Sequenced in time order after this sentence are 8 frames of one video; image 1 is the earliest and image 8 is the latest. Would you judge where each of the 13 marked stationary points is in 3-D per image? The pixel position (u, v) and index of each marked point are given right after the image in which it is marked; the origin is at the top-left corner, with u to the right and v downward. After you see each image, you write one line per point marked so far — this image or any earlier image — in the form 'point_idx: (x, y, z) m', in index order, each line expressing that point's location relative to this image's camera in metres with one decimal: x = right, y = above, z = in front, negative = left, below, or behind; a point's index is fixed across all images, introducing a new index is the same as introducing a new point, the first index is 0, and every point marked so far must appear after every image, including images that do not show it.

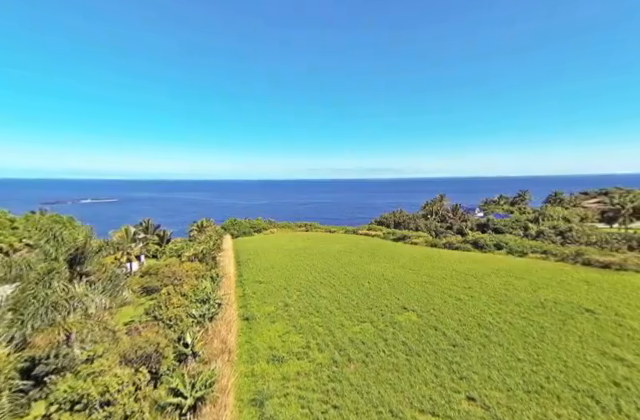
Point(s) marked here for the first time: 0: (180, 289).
0: (-7.2, -4.0, +16.6) m
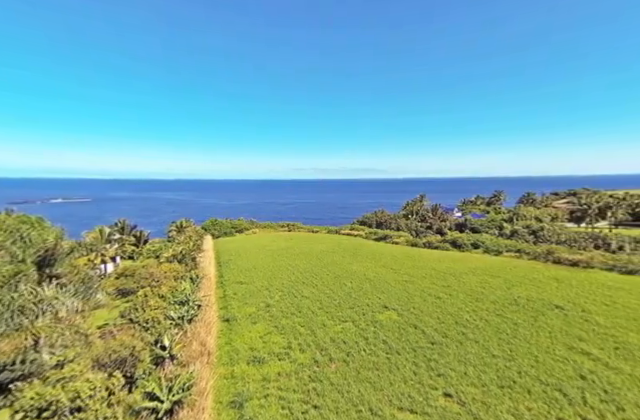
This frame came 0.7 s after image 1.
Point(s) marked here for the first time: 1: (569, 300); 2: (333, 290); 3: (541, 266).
0: (-8.1, -4.1, +16.3) m
1: (+11.5, -4.1, +14.7) m
2: (+1.2, -4.5, +18.2) m
3: (+13.4, -3.4, +19.4) m
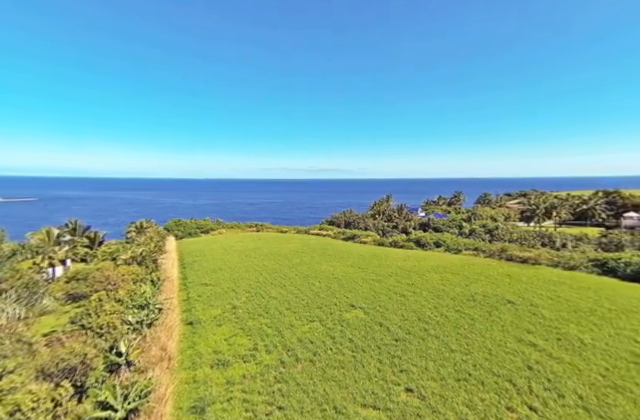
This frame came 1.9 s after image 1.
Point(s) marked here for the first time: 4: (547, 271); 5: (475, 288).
0: (-9.9, -4.1, +15.5) m
1: (+9.8, -4.1, +15.6) m
2: (-0.8, -4.5, +18.3) m
3: (+11.2, -3.4, +20.6) m
4: (+12.7, -3.4, +18.1) m
5: (+8.4, -4.1, +17.2) m
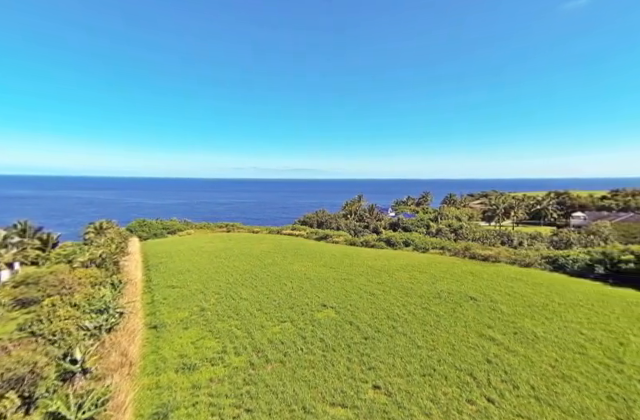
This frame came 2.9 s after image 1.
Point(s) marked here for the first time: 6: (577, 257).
0: (-11.4, -4.1, +14.8) m
1: (+8.2, -4.1, +16.3) m
2: (-2.6, -4.5, +18.2) m
3: (+9.3, -3.4, +21.4) m
4: (+10.9, -3.4, +19.0) m
5: (+6.7, -4.2, +17.8) m
6: (+13.8, -2.5, +17.6) m
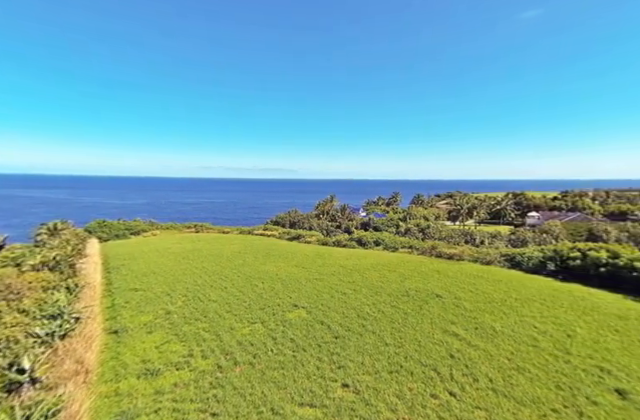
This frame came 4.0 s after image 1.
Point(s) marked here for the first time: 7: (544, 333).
0: (-12.9, -4.0, +13.8) m
1: (+6.6, -4.1, +16.9) m
2: (-4.3, -4.5, +17.9) m
3: (+7.3, -3.4, +21.9) m
4: (+9.1, -3.4, +19.7) m
5: (+4.9, -4.1, +18.2) m
6: (+12.0, -2.5, +18.5) m
7: (+8.2, -4.5, +11.9) m
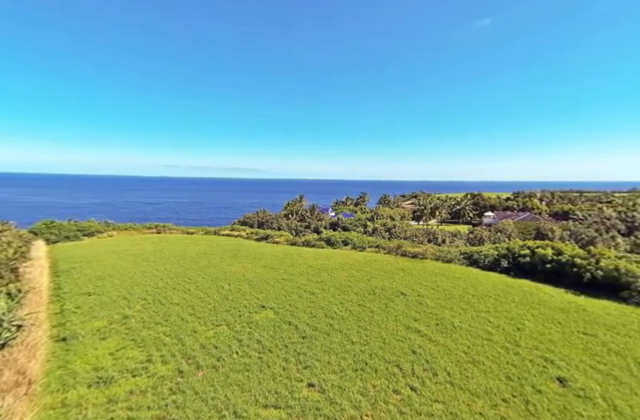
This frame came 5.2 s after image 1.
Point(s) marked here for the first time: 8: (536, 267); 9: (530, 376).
0: (-14.4, -3.9, +12.5) m
1: (+4.8, -4.1, +17.3) m
2: (-6.2, -4.5, +17.4) m
3: (+5.0, -3.4, +22.4) m
4: (+7.0, -3.4, +20.4) m
5: (+3.0, -4.1, +18.5) m
6: (+10.1, -2.5, +19.4) m
7: (+6.9, -4.5, +12.5) m
8: (+11.2, -3.0, +16.9) m
9: (+6.3, -5.0, +9.7) m
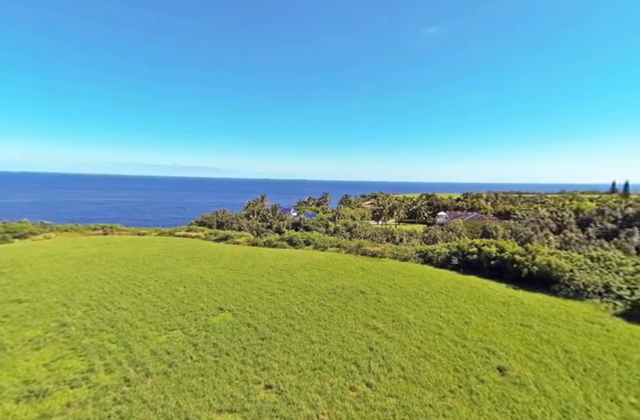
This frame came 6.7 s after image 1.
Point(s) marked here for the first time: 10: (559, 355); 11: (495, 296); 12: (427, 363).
0: (-15.9, -3.8, +10.8) m
1: (+2.6, -4.1, +17.6) m
2: (-8.3, -4.4, +16.5) m
3: (+2.3, -3.4, +22.7) m
4: (+4.5, -3.4, +20.9) m
5: (+0.7, -4.1, +18.6) m
6: (+7.6, -2.5, +20.3) m
7: (+5.2, -4.5, +13.1) m
8: (+9.0, -3.0, +17.9) m
9: (+4.9, -5.0, +10.3) m
10: (+7.8, -4.7, +10.6) m
11: (+8.1, -4.0, +14.9) m
12: (+3.5, -5.1, +10.7) m
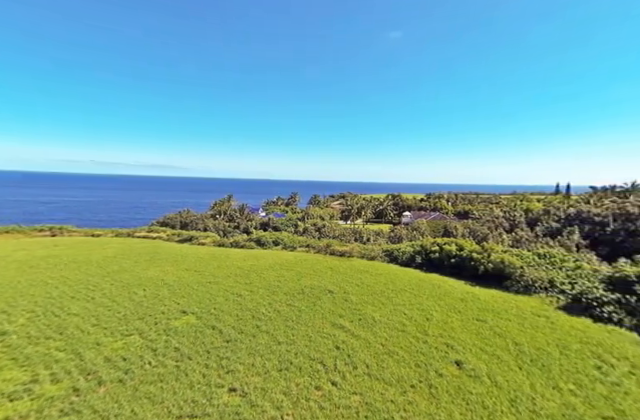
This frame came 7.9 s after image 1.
0: (-17.0, -3.7, +9.3) m
1: (+0.8, -4.1, +17.7) m
2: (-10.0, -4.3, +15.7) m
3: (0.0, -3.4, +22.8) m
4: (+2.4, -3.4, +21.2) m
5: (-1.2, -4.1, +18.5) m
6: (+5.6, -2.5, +20.9) m
7: (+3.8, -4.5, +13.4) m
8: (+7.2, -3.0, +18.6) m
9: (+3.8, -5.0, +10.6) m
10: (+6.6, -4.7, +11.2) m
11: (+6.5, -4.0, +15.5) m
12: (+2.3, -5.1, +10.9) m
